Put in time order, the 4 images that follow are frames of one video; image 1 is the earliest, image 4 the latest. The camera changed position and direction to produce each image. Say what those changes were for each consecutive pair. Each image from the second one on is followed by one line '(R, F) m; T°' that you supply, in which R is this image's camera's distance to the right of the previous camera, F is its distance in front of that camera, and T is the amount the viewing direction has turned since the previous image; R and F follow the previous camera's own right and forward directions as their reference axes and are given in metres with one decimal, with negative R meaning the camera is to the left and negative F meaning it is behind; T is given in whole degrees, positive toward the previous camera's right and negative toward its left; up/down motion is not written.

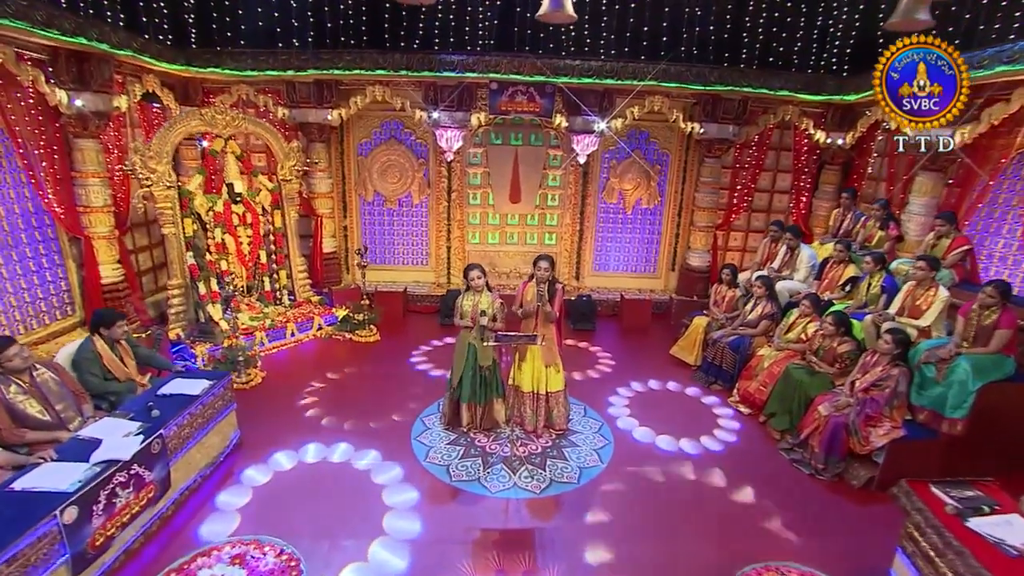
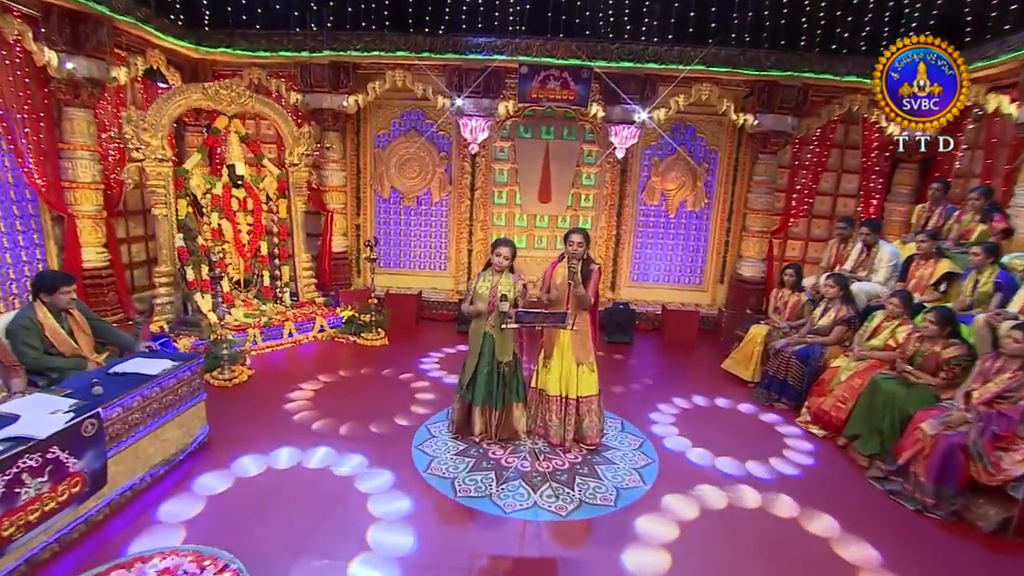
(0.0, +0.9) m; -2°
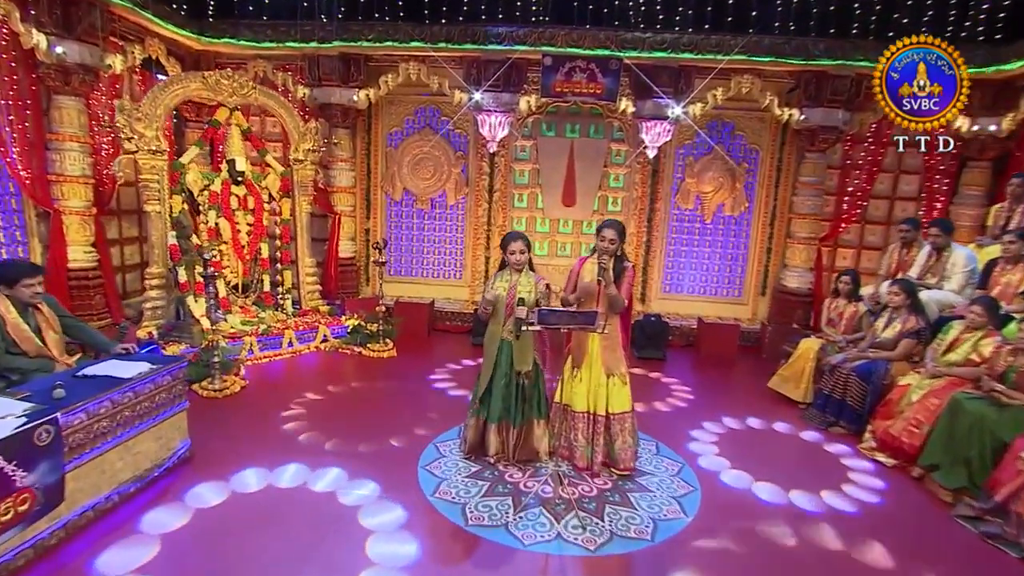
(0.0, +0.6) m; -2°
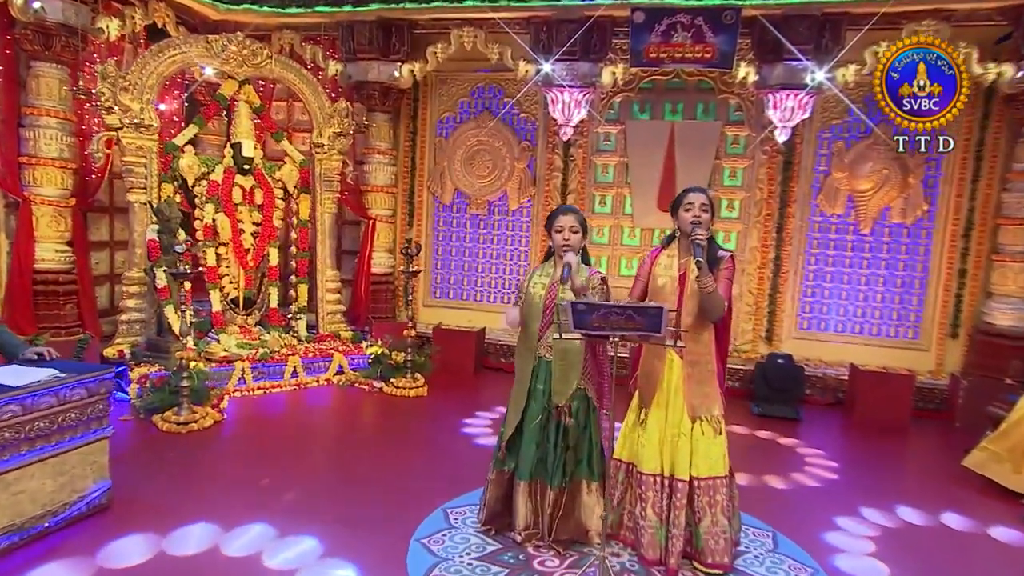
(+0.3, +1.8) m; -9°
